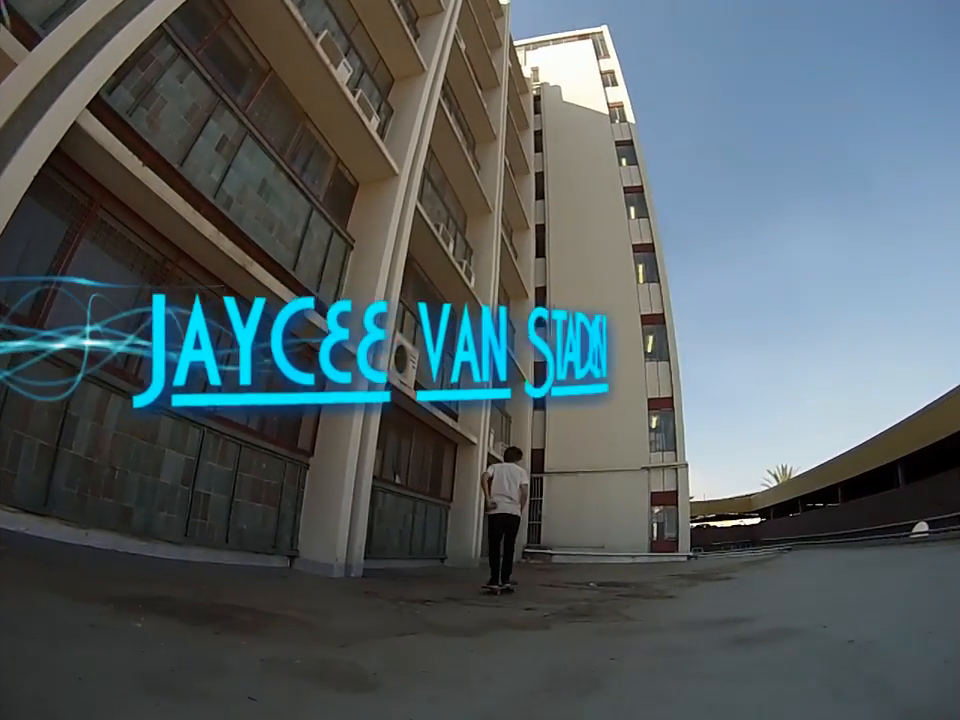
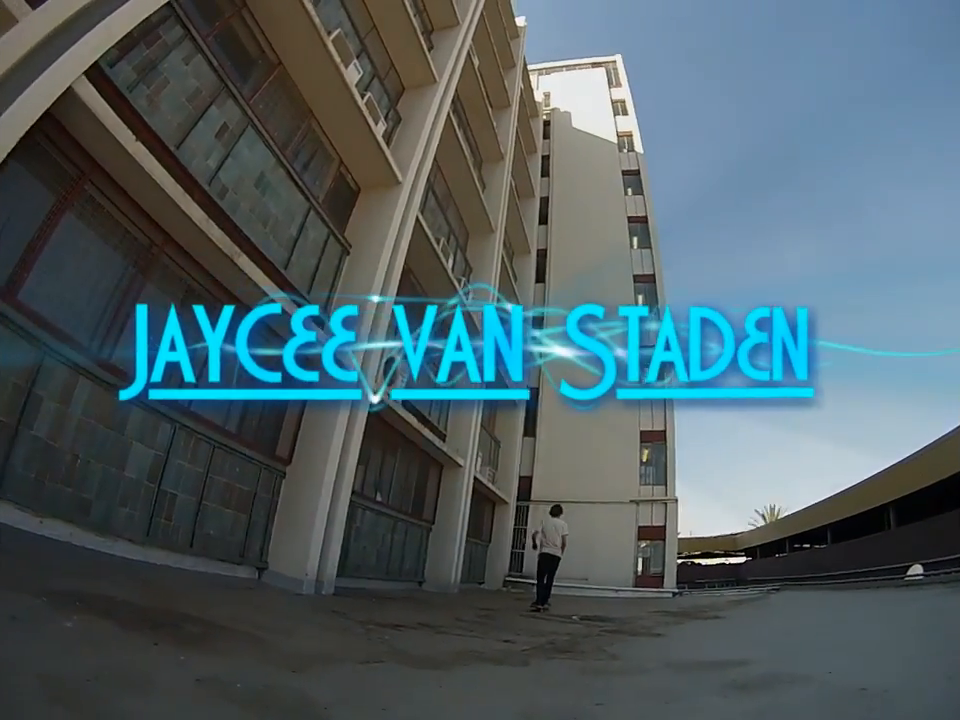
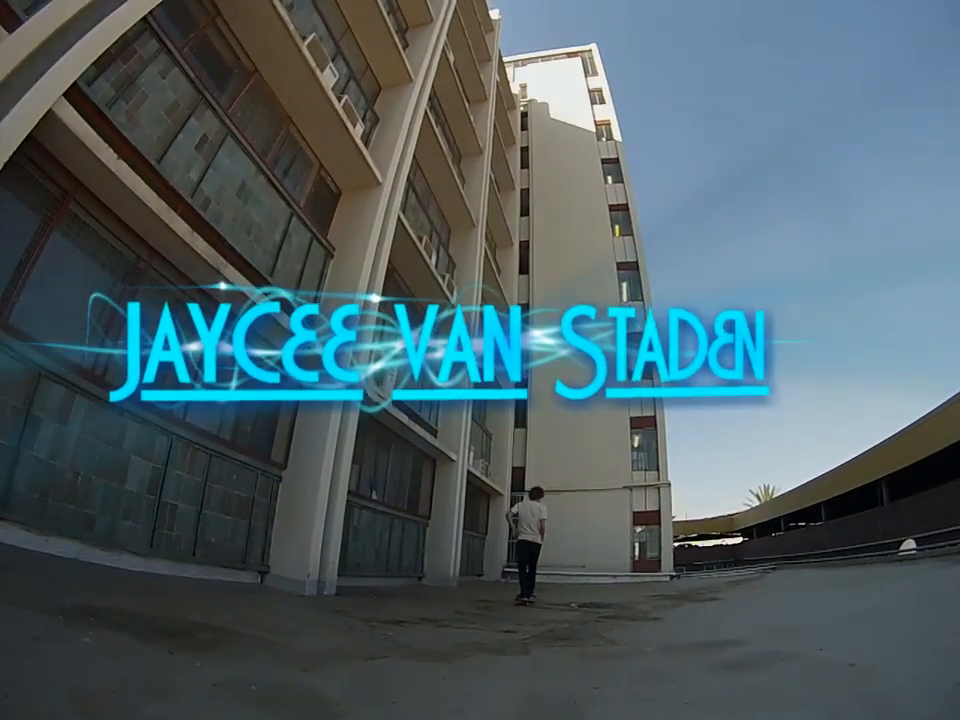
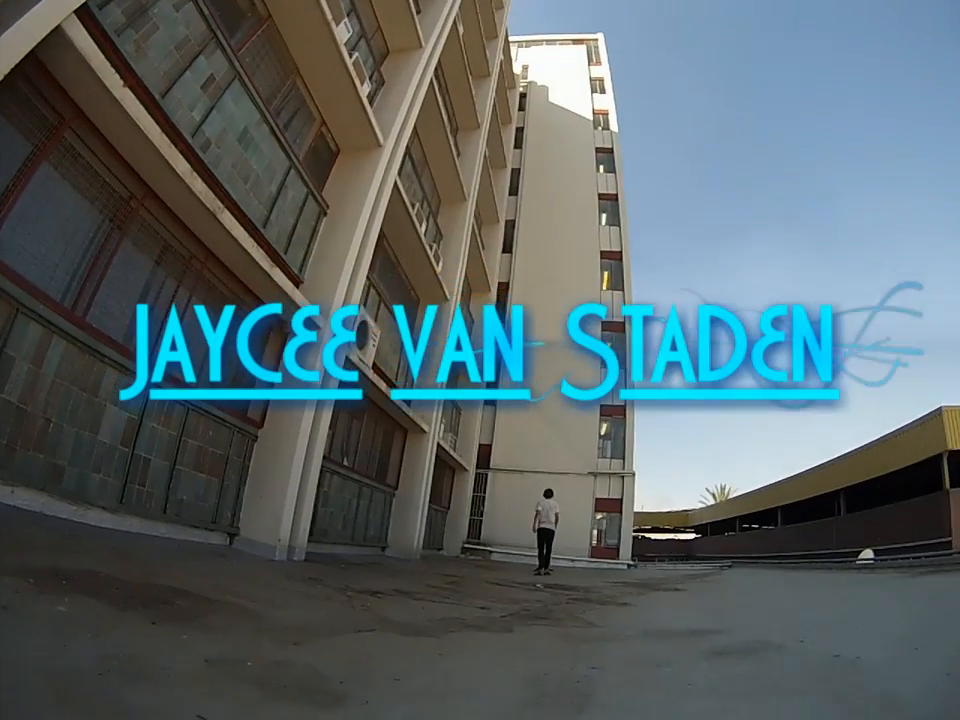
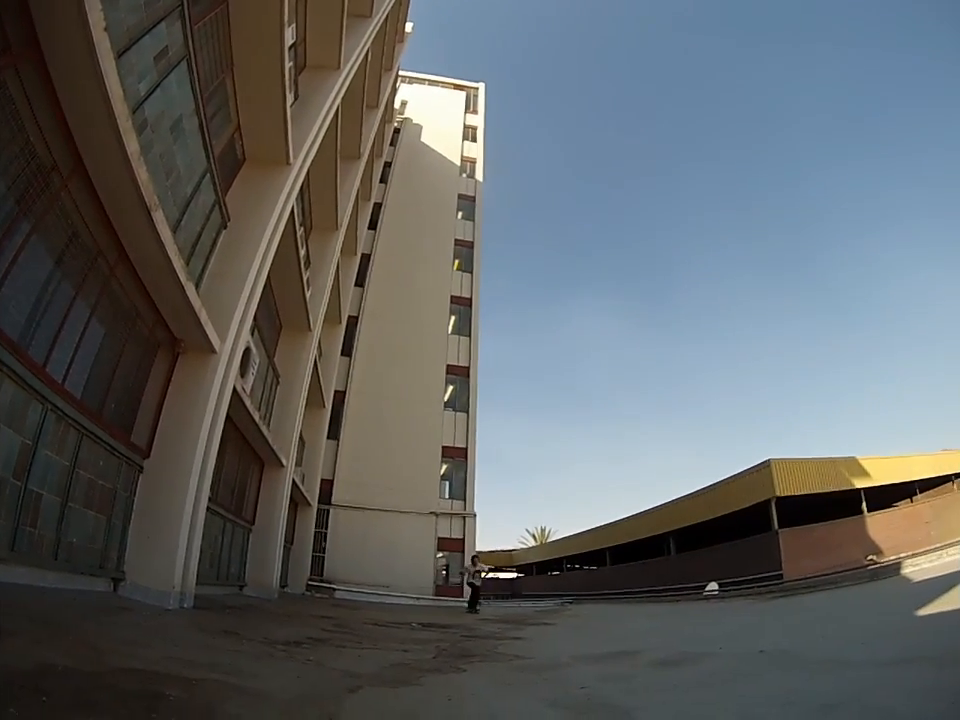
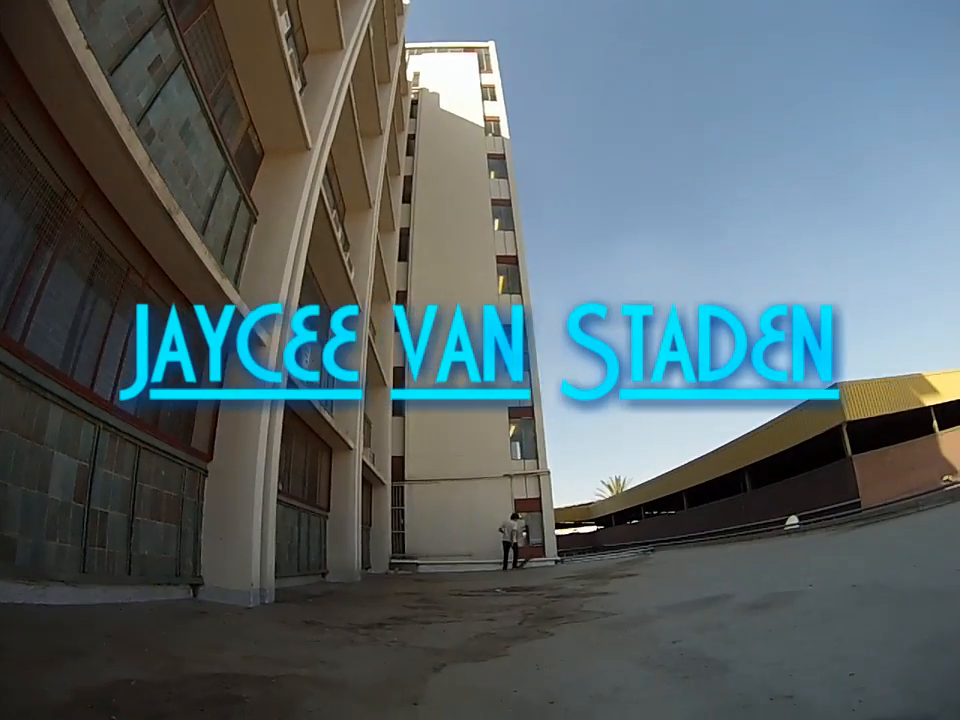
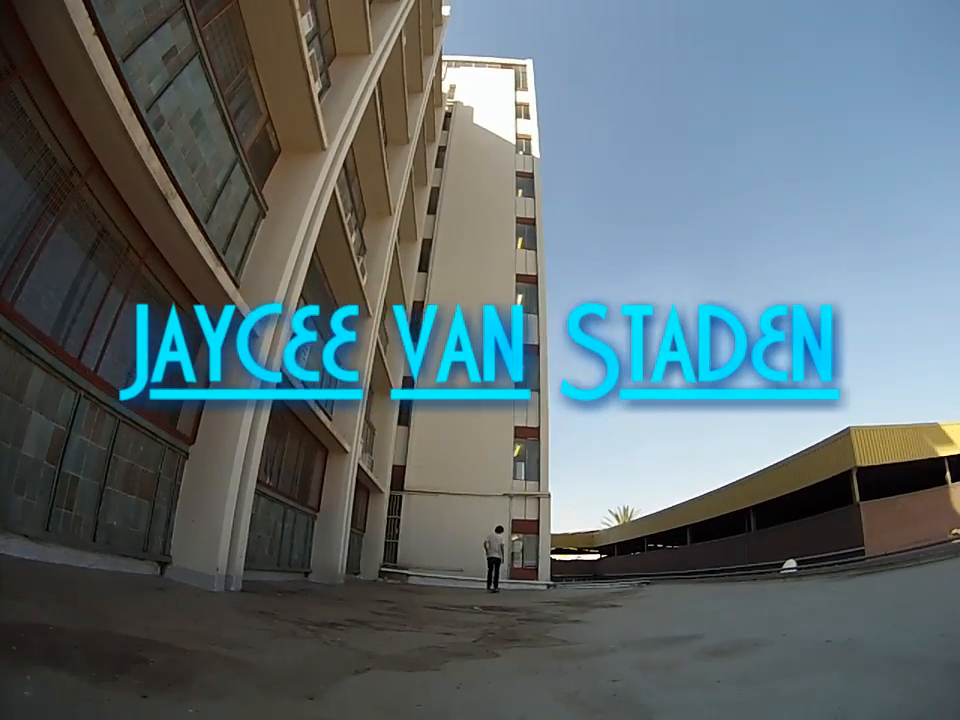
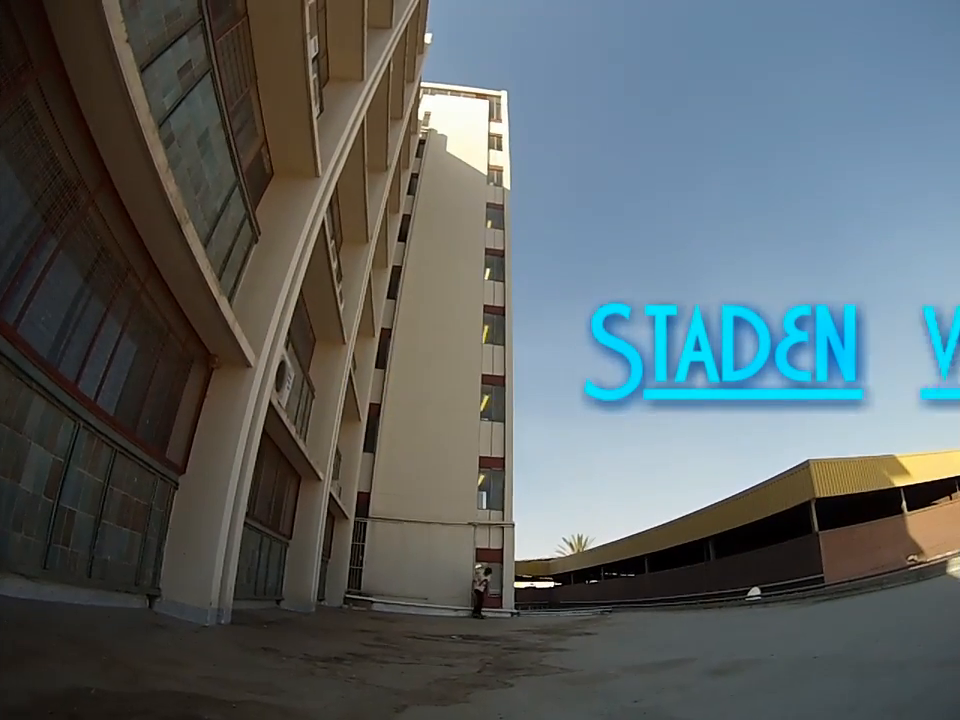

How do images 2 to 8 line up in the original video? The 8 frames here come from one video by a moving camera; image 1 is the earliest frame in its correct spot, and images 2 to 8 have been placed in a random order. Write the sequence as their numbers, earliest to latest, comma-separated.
3, 2, 4, 7, 6, 8, 5
